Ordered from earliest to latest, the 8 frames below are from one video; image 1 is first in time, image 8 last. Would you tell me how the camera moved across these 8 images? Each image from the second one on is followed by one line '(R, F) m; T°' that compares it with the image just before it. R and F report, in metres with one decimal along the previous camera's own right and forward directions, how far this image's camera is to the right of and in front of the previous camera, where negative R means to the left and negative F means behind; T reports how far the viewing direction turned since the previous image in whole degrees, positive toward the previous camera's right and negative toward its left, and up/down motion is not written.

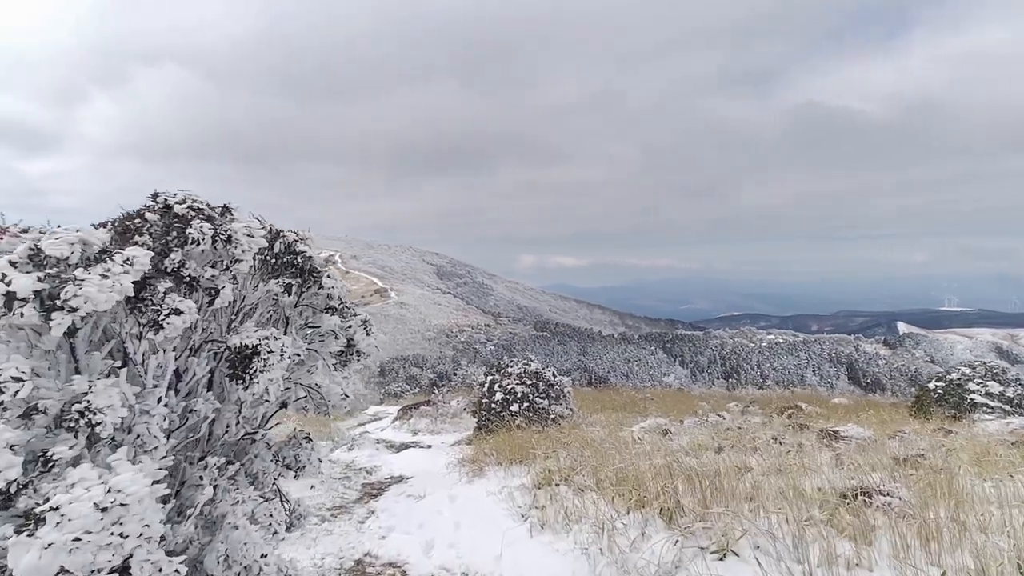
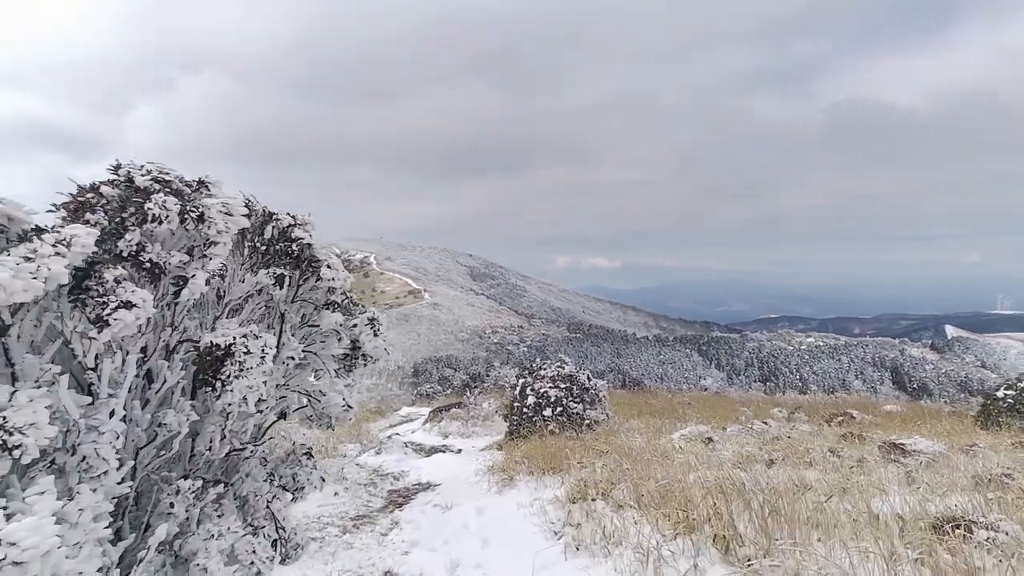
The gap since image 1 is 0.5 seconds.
(0.0, +0.4) m; -3°
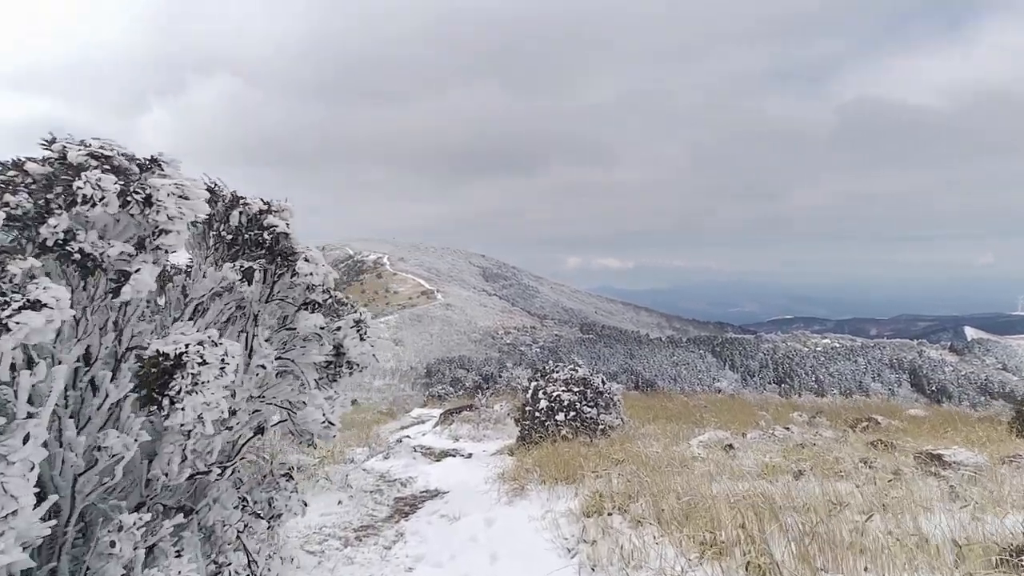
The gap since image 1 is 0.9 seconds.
(0.0, +0.3) m; -1°
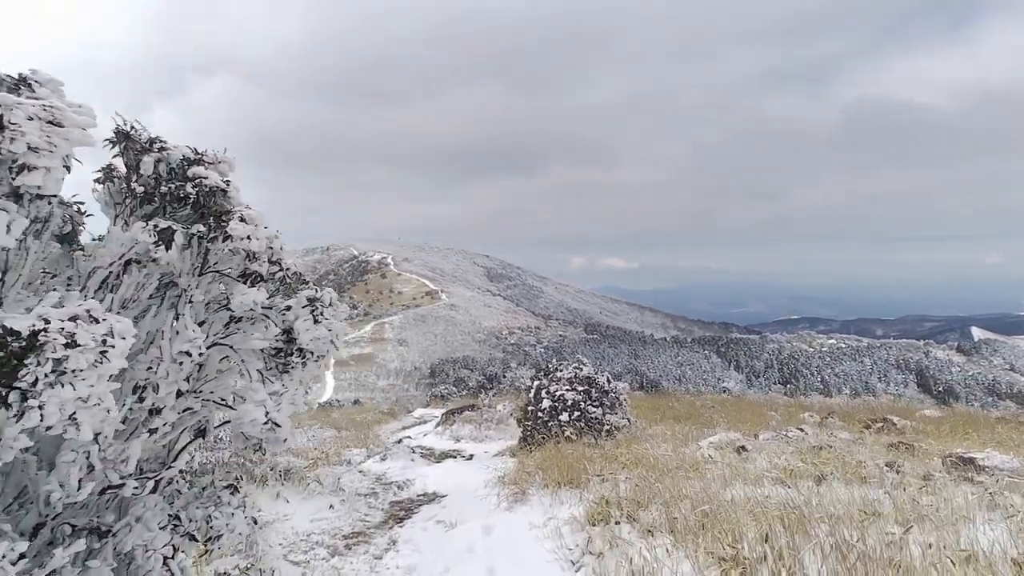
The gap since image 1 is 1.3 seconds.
(0.0, +0.4) m; 0°
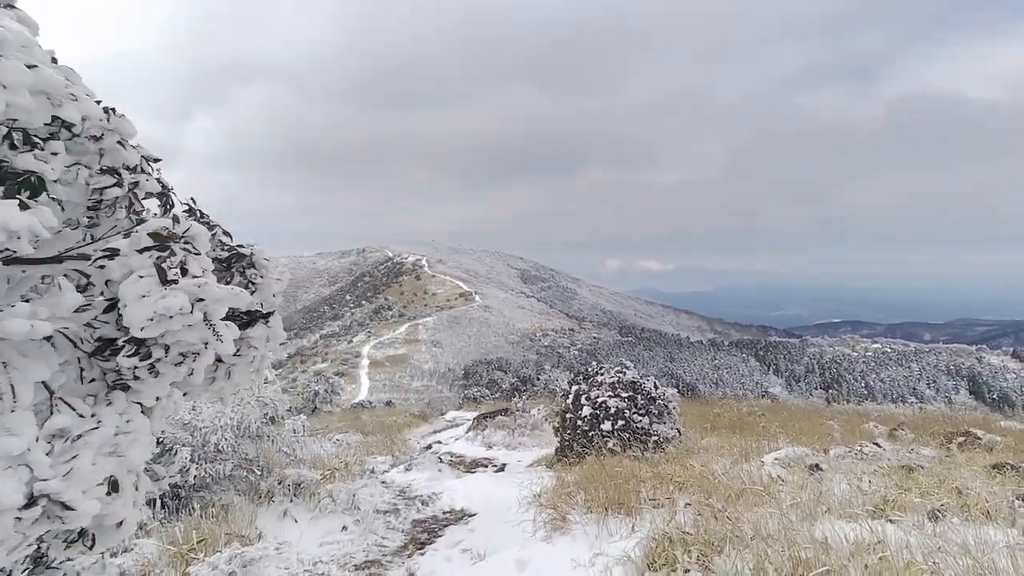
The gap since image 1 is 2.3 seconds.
(0.0, +0.9) m; -3°
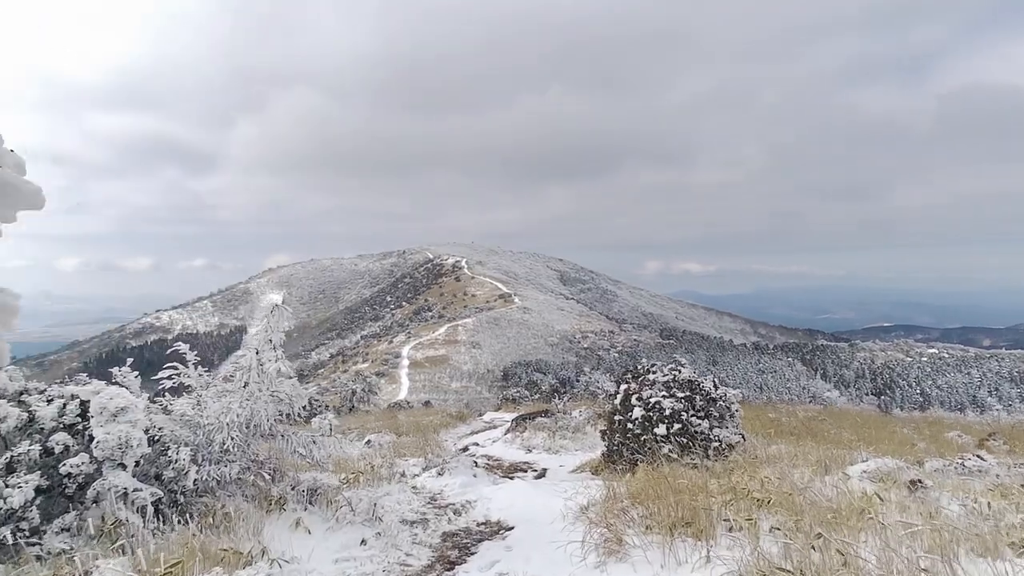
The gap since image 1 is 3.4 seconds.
(0.0, +0.8) m; -4°
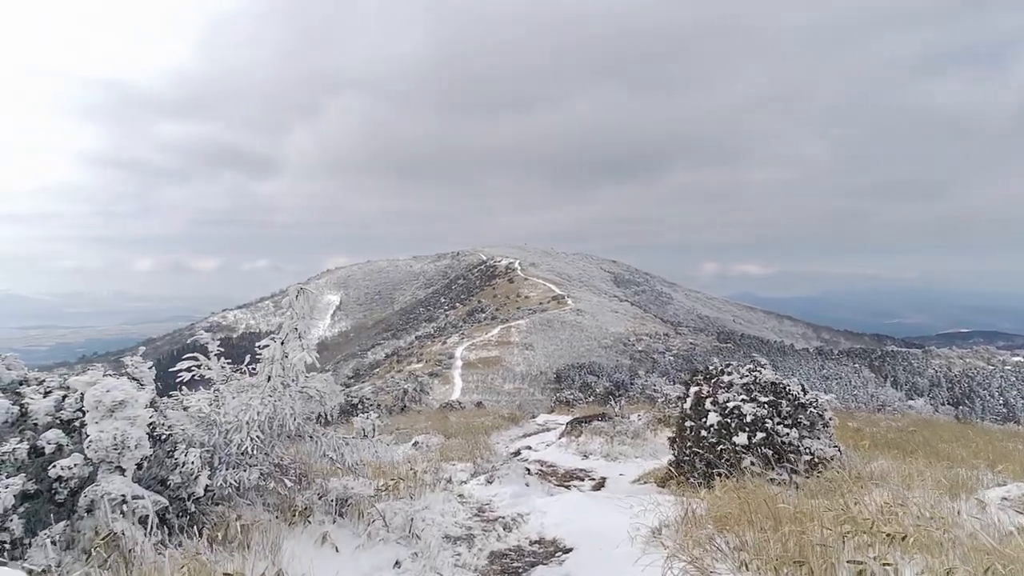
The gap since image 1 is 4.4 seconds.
(0.0, +0.8) m; -5°
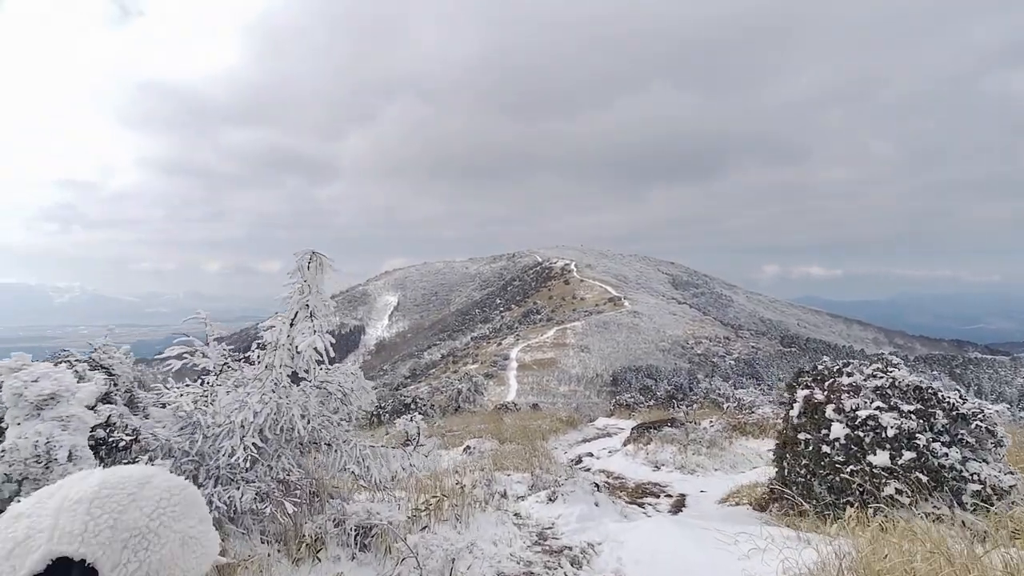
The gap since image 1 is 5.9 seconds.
(-0.1, +1.2) m; -5°
